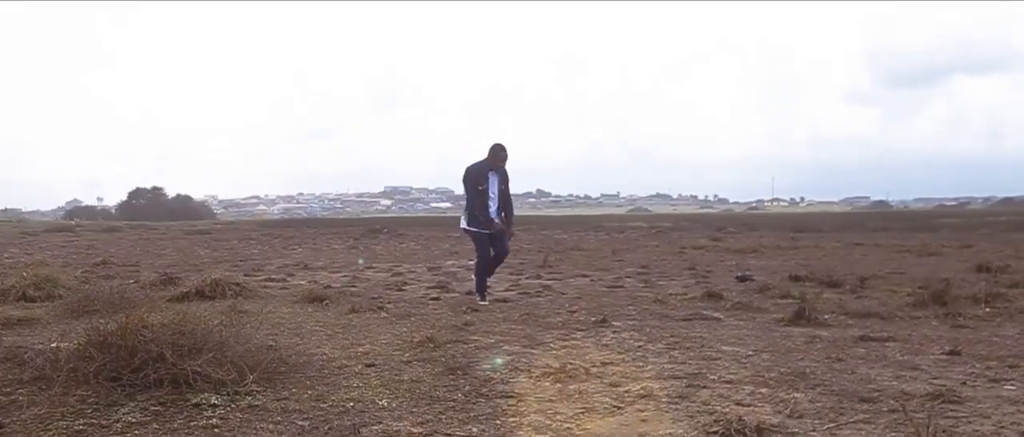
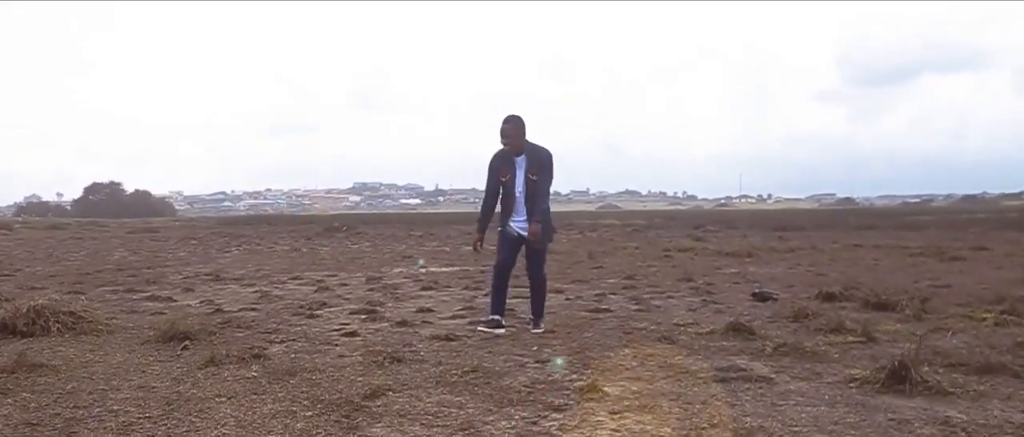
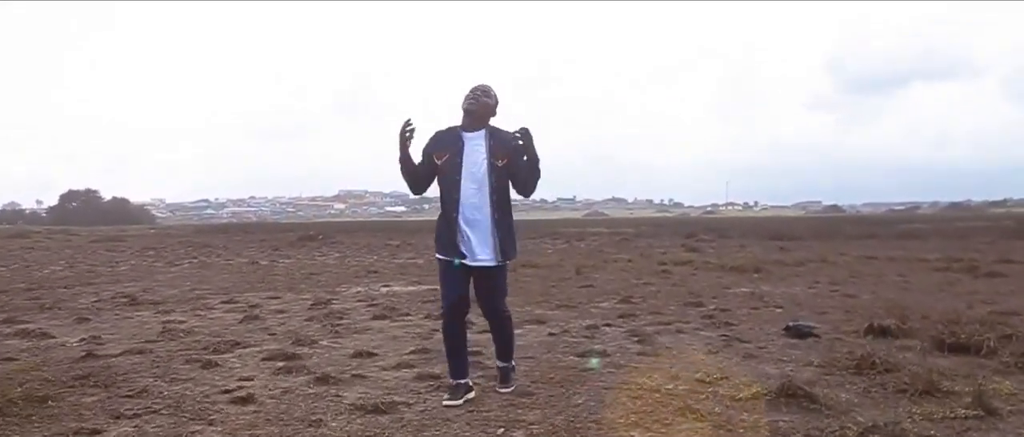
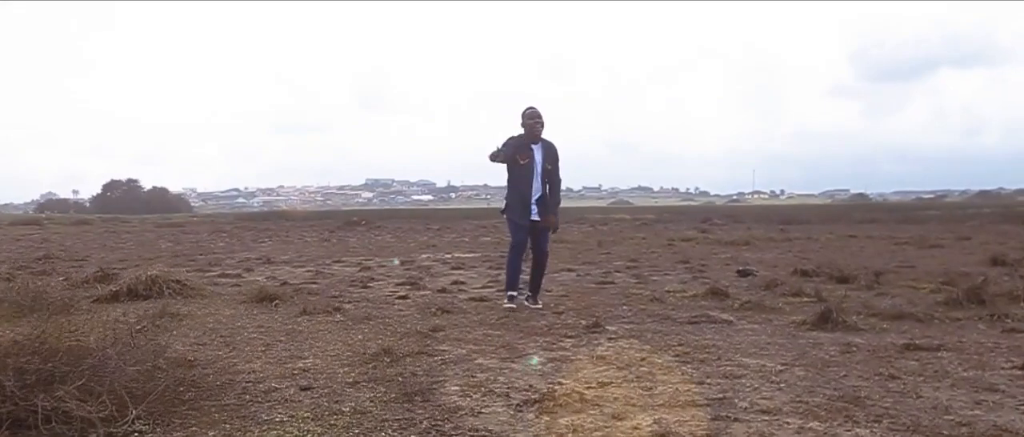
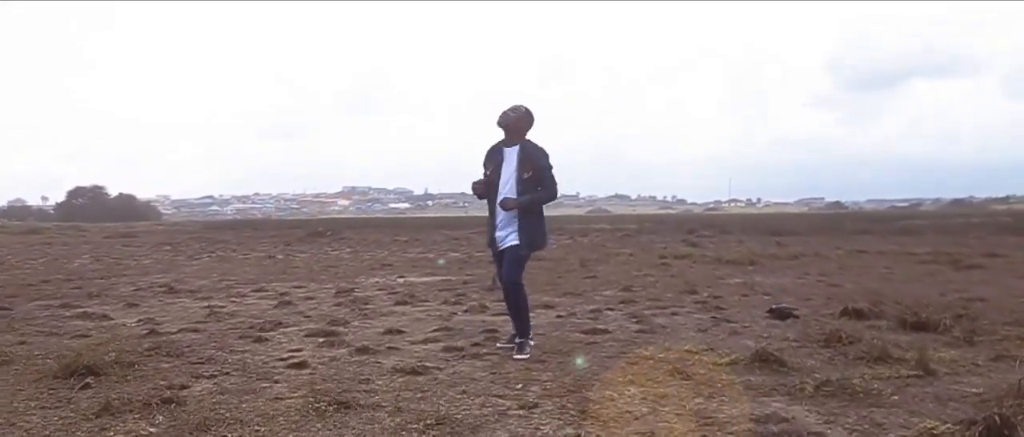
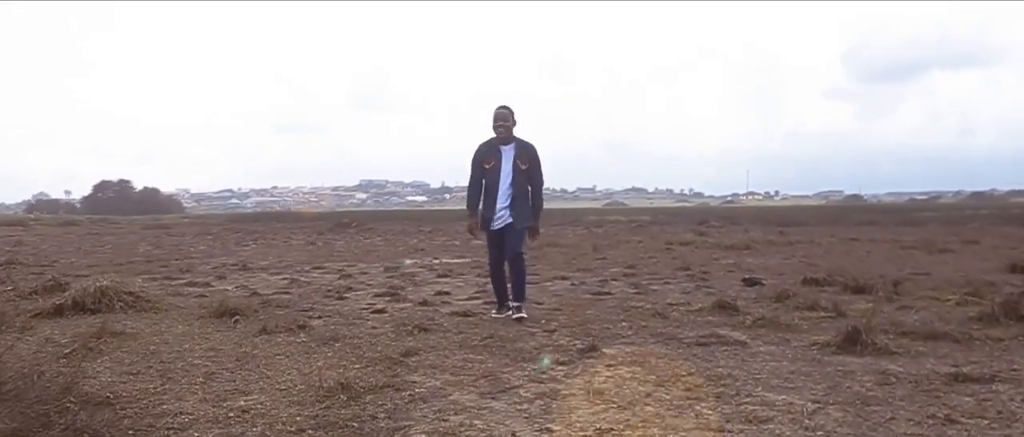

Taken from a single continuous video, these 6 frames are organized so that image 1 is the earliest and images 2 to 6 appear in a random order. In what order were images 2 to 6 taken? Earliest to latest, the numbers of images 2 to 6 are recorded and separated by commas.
4, 6, 2, 5, 3
